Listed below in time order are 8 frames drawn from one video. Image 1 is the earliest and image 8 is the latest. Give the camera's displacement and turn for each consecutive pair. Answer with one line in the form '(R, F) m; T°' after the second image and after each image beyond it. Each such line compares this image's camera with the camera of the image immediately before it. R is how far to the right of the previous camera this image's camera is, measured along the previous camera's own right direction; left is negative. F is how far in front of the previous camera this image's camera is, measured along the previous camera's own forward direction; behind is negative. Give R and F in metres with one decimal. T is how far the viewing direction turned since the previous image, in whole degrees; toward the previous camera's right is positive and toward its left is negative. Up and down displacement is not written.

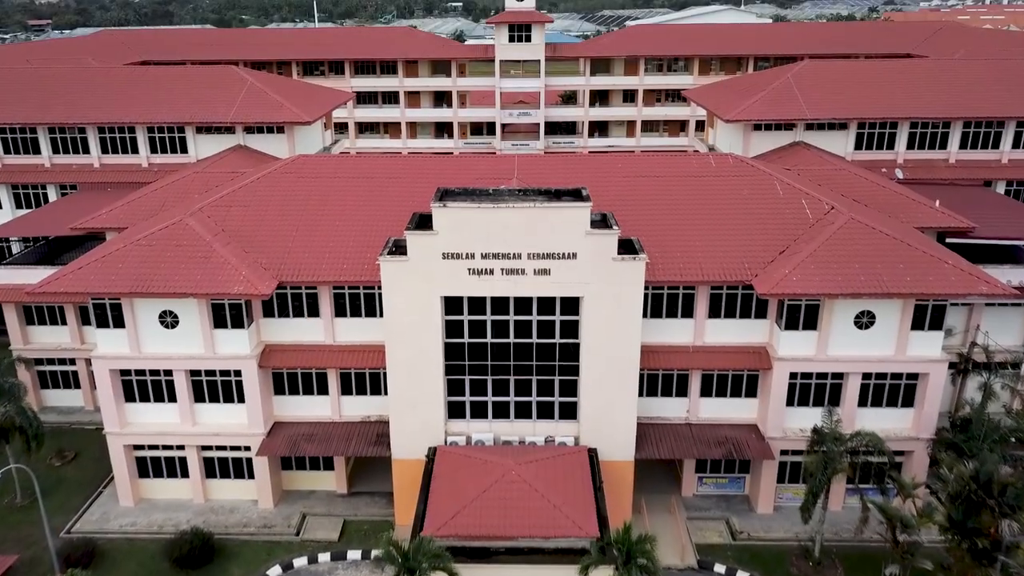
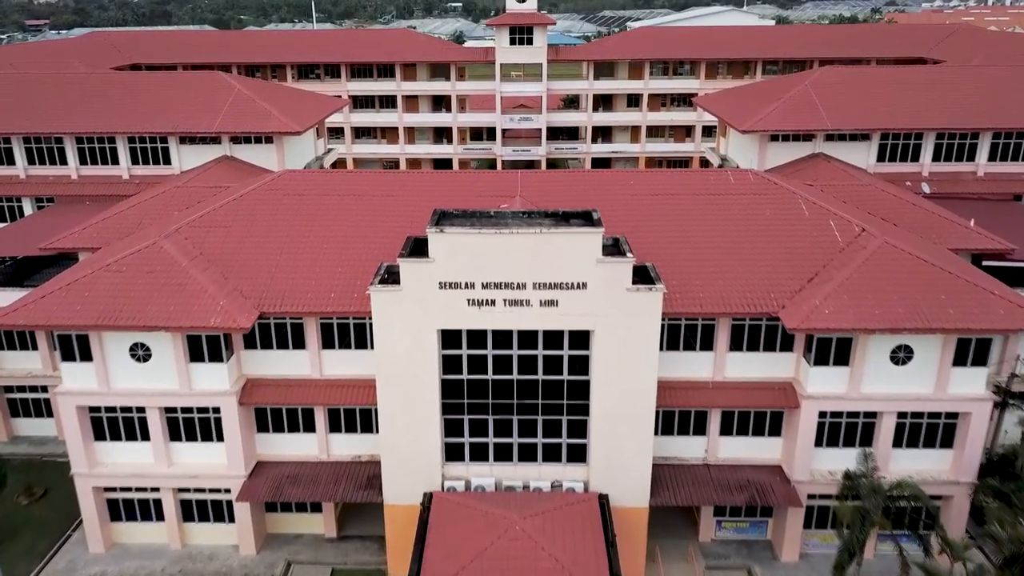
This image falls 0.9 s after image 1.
(-0.1, +1.9) m; 0°
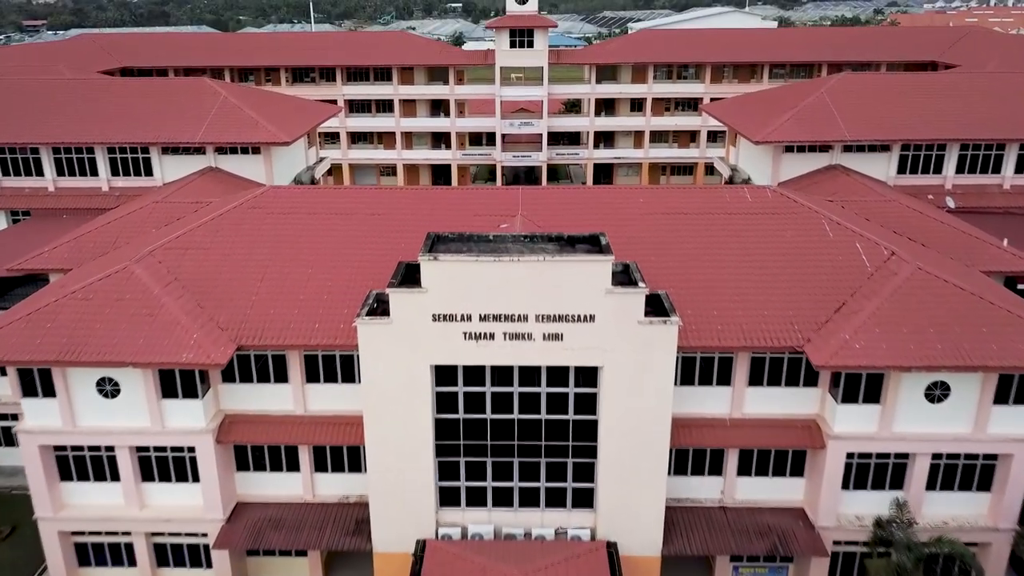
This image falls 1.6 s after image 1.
(0.0, +1.7) m; 0°
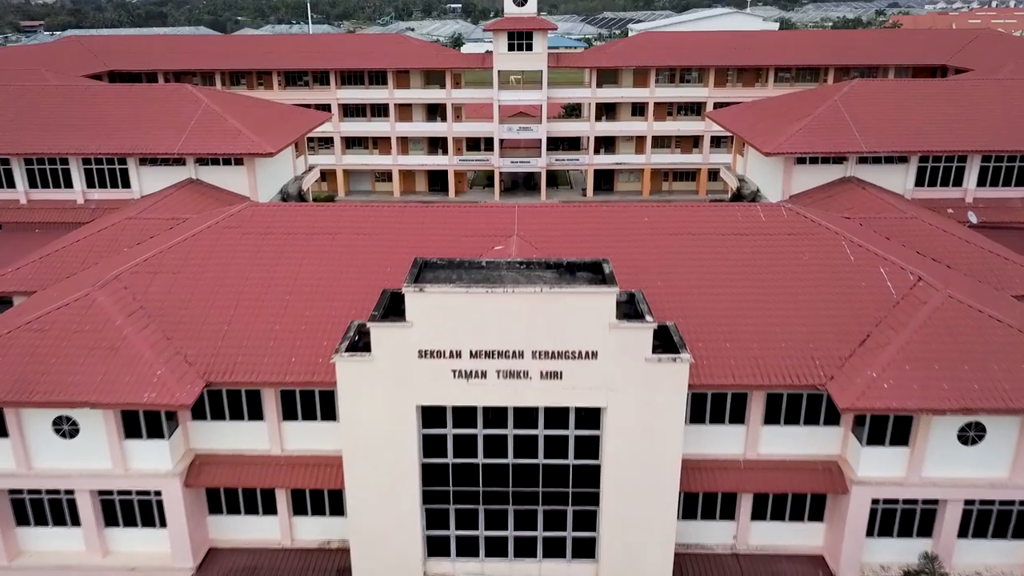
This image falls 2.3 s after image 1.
(+0.1, +1.6) m; 0°
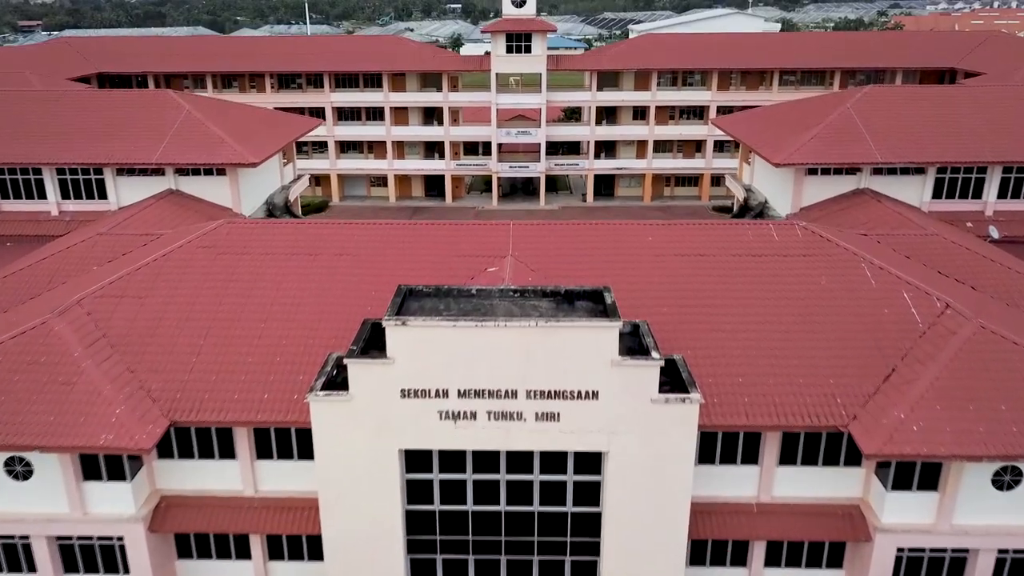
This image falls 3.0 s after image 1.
(+0.1, +1.4) m; 0°
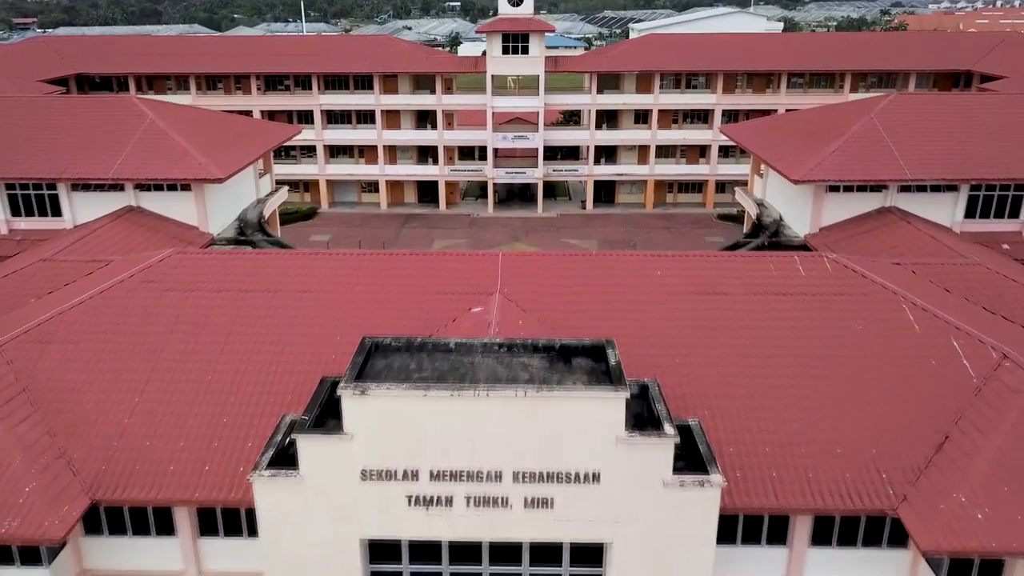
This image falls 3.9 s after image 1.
(+0.2, +2.4) m; 0°
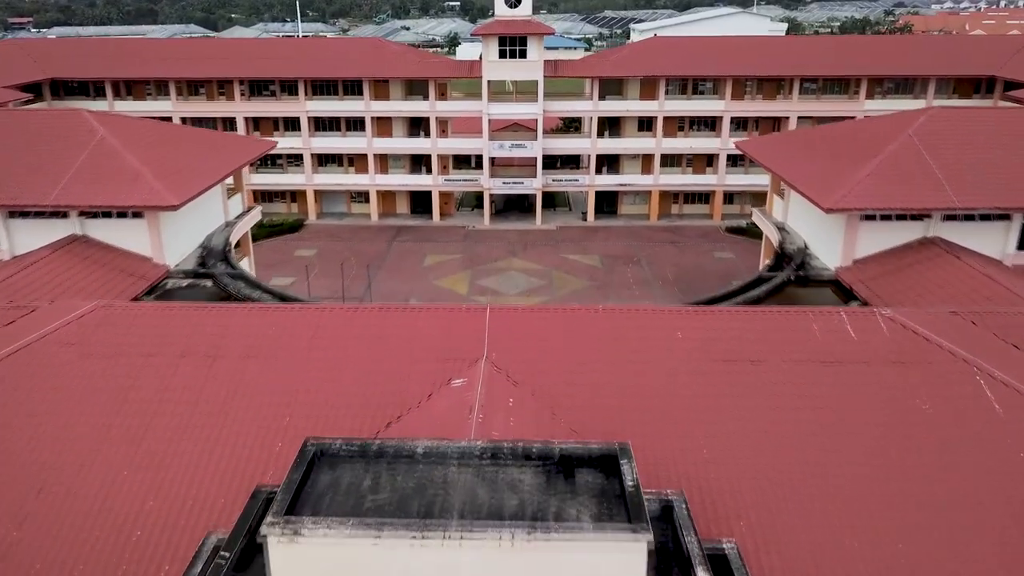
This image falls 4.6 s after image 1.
(+0.2, +2.9) m; 0°
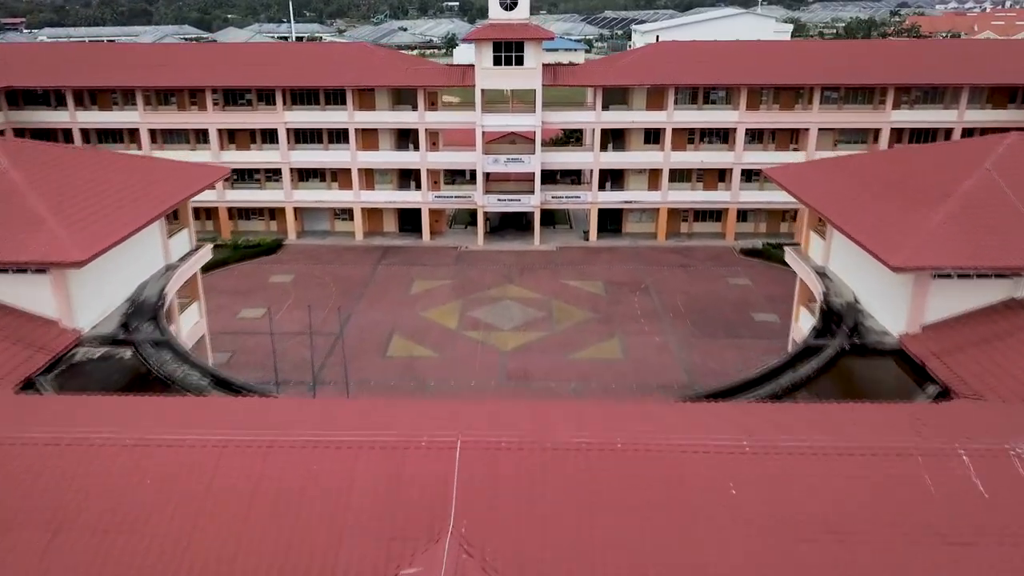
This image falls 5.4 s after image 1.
(+0.2, +4.3) m; 0°
